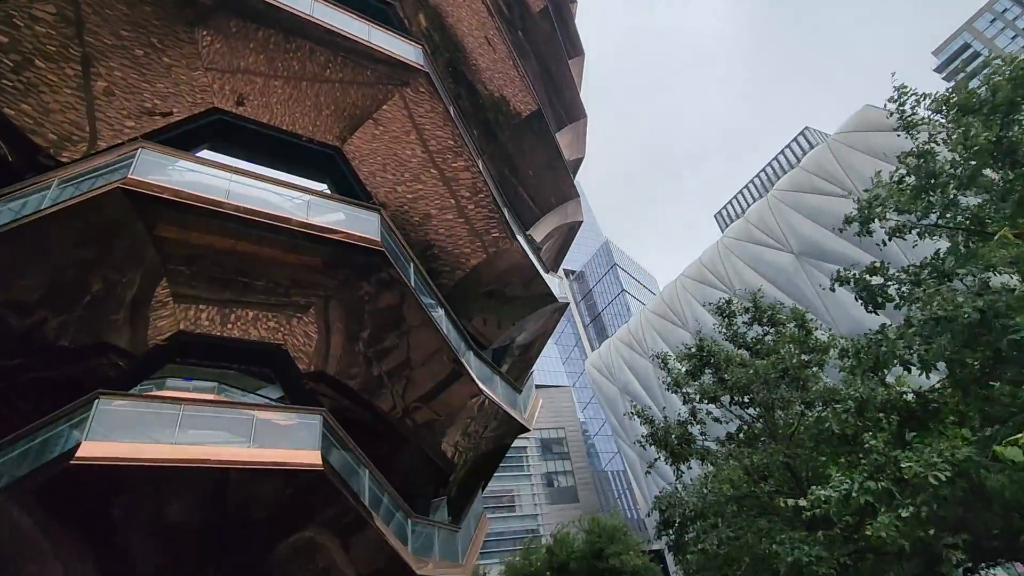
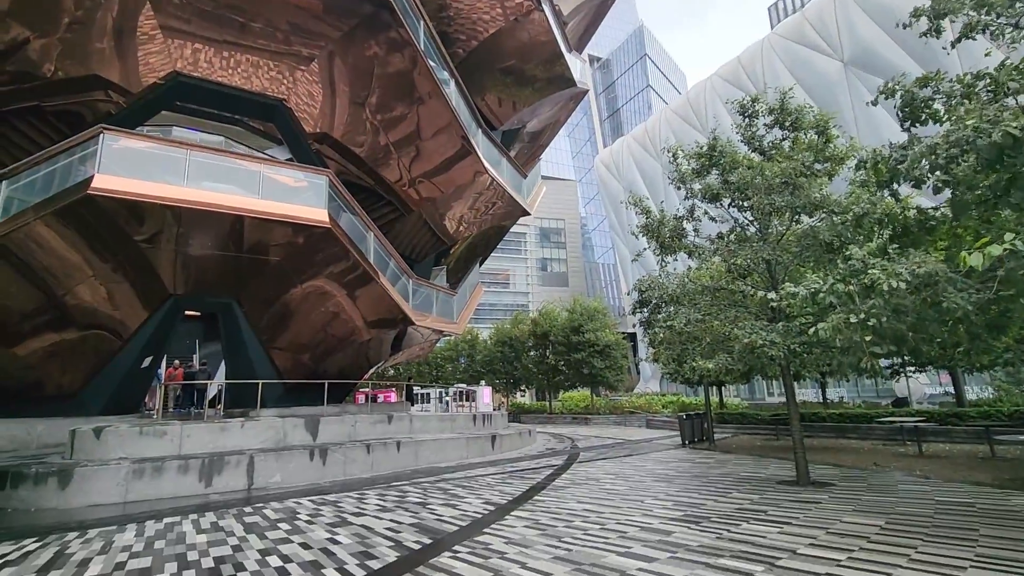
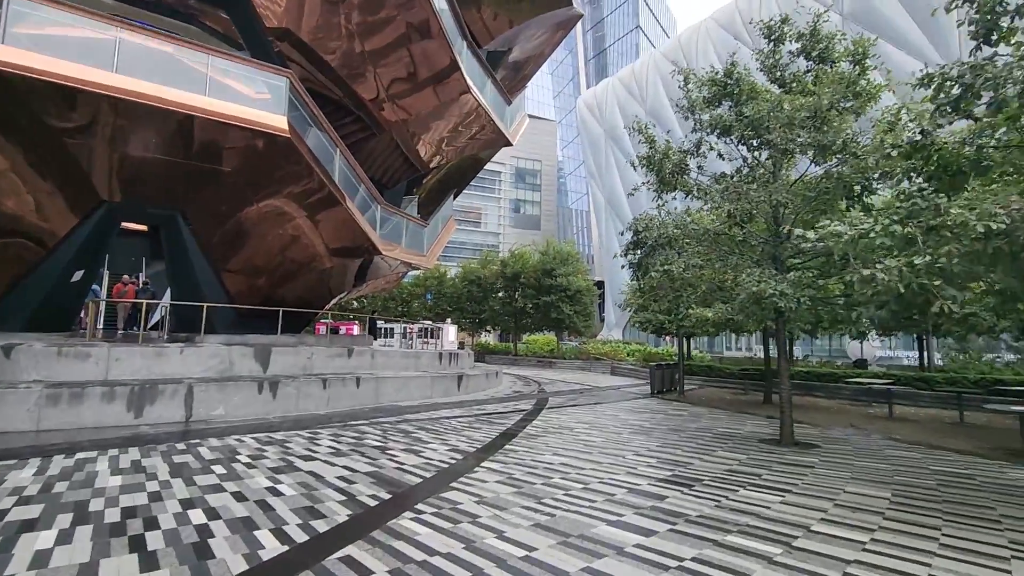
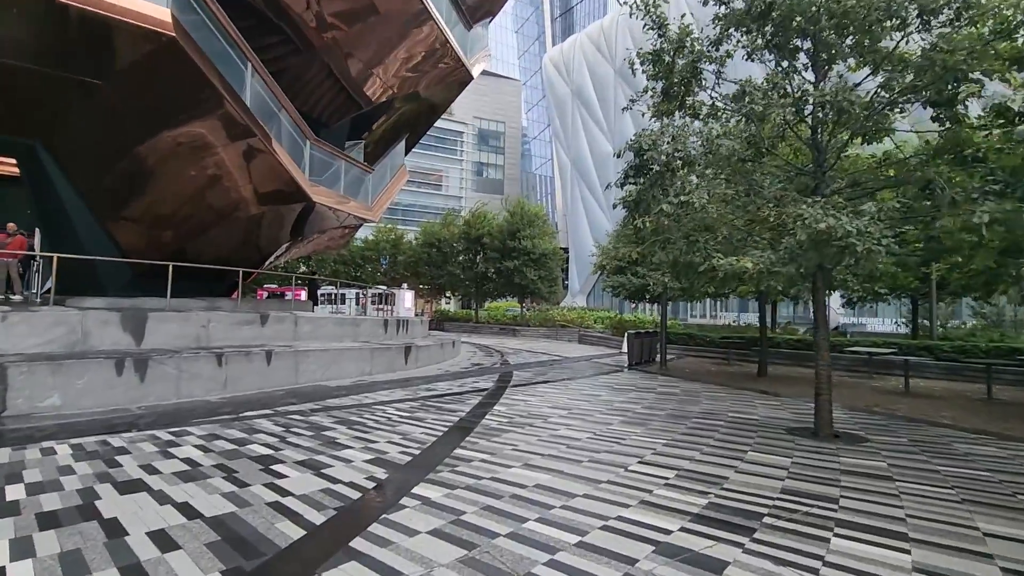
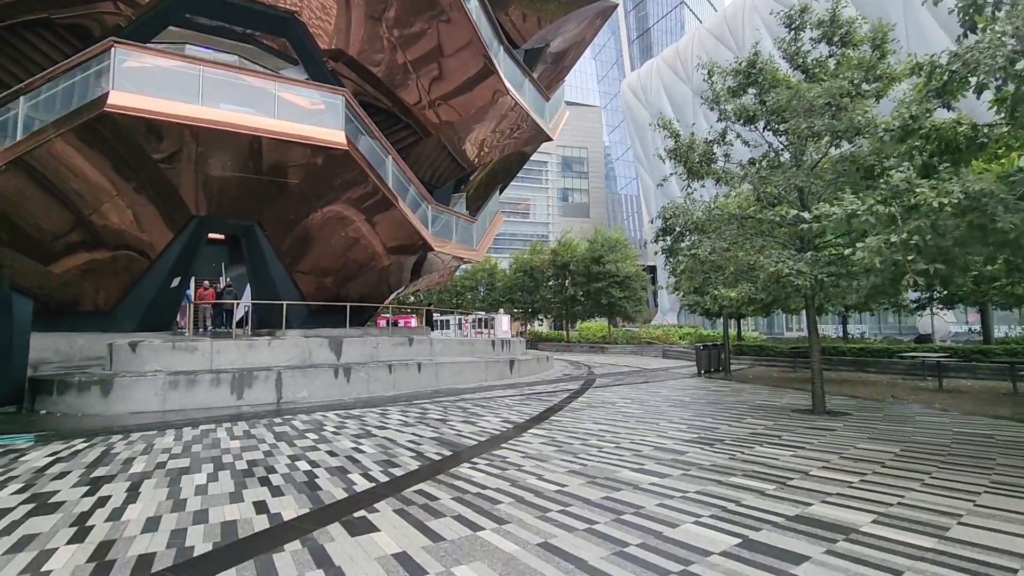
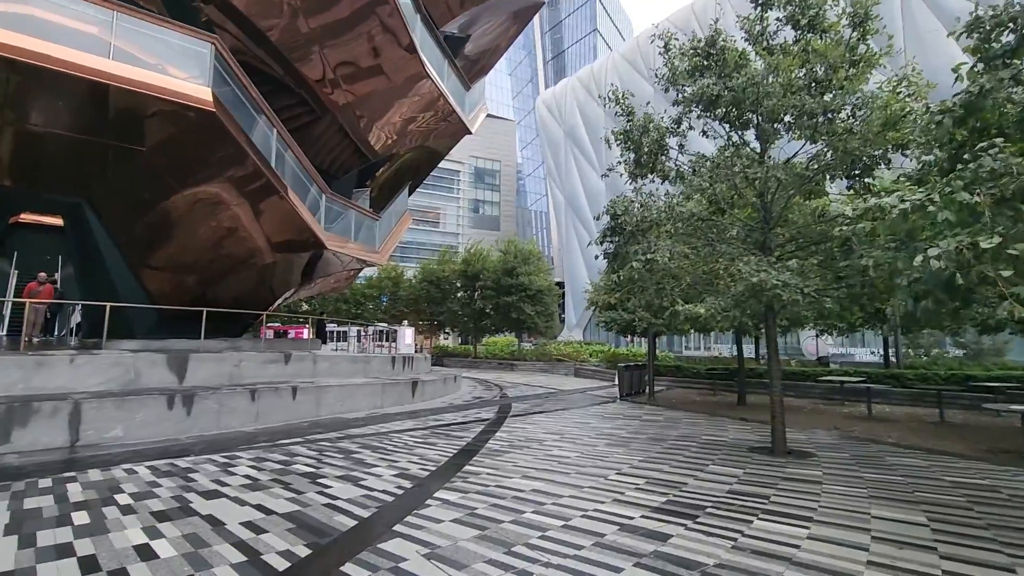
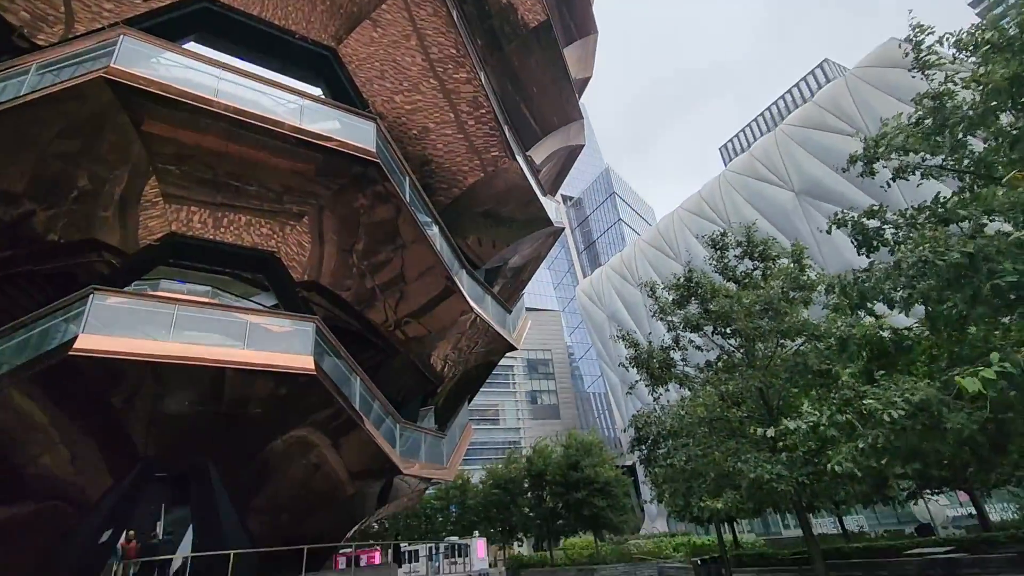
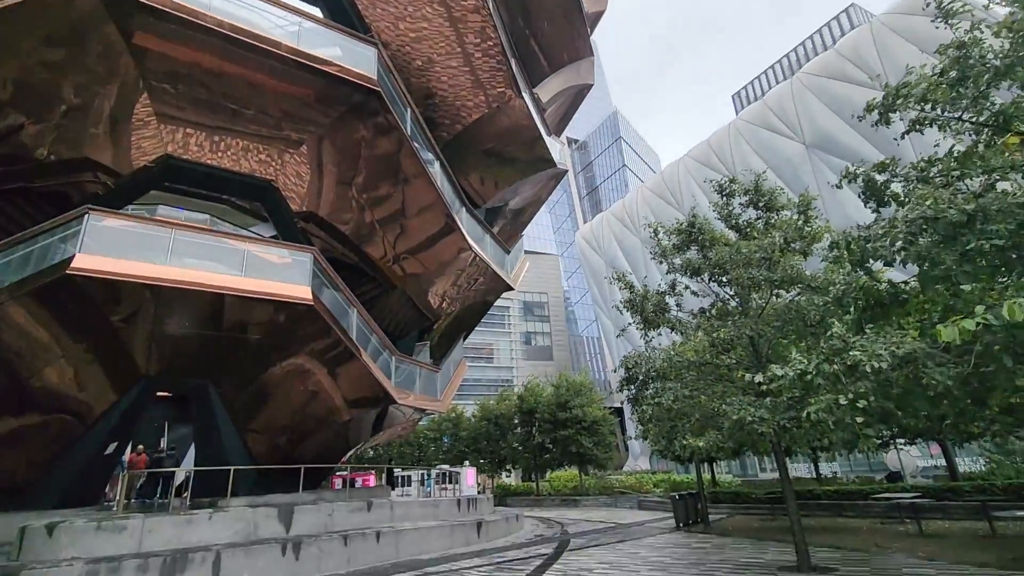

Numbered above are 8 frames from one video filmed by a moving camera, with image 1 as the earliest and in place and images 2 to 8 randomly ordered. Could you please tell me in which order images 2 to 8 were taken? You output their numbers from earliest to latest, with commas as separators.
7, 8, 2, 5, 3, 6, 4
